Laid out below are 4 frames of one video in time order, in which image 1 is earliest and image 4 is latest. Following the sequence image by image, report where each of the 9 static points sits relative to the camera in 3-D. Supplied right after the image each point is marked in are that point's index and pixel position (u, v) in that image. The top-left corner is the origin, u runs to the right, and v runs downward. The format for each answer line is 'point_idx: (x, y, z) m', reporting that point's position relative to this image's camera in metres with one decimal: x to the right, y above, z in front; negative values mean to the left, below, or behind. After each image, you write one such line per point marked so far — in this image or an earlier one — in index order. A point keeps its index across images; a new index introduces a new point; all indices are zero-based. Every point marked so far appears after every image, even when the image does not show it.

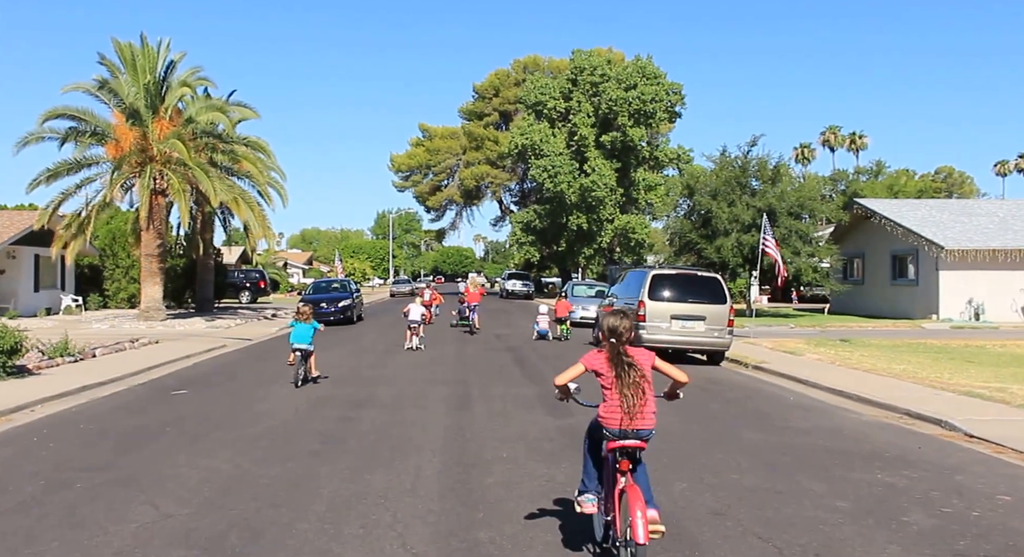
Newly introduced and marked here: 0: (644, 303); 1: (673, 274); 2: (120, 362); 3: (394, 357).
0: (+3.0, -0.6, +19.1) m
1: (+3.7, +0.1, +19.2) m
2: (-8.2, -1.7, +17.4) m
3: (-2.7, -1.8, +19.0) m
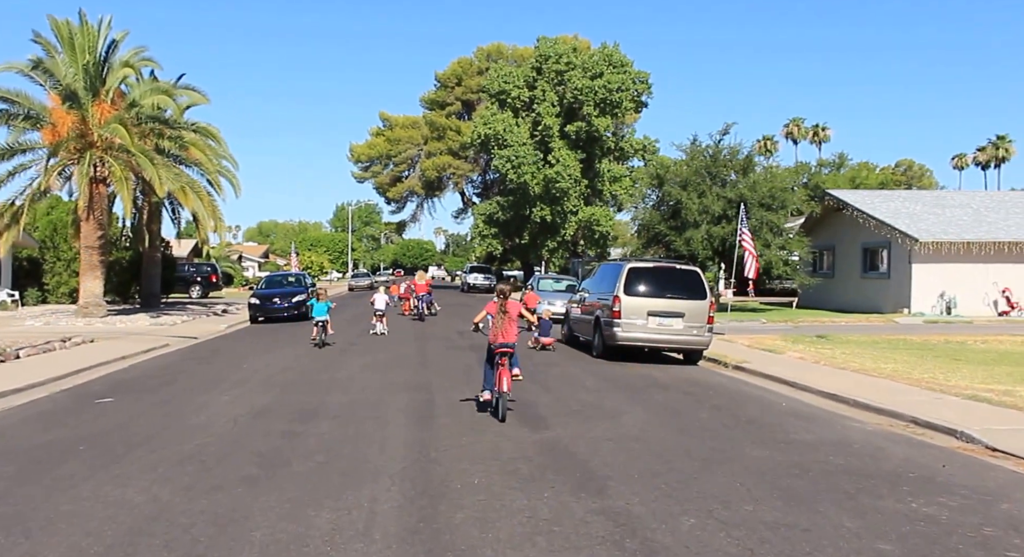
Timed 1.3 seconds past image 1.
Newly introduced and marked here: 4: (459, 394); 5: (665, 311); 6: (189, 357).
0: (+2.3, -0.4, +17.9) m
1: (+3.0, +0.2, +18.1) m
2: (-8.8, -1.6, +15.8) m
3: (-3.4, -1.7, +17.6) m
4: (-0.8, -1.8, +13.0) m
5: (+3.3, -0.7, +17.8) m
6: (-6.9, -1.7, +17.8) m
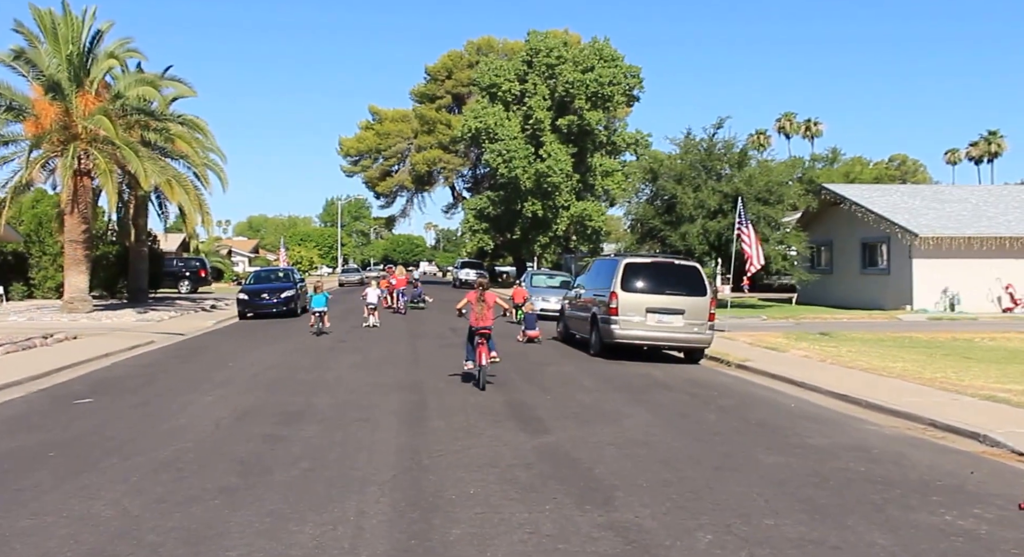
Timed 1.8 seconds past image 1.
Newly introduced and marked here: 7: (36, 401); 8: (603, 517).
0: (+2.2, -0.3, +17.4) m
1: (+2.9, +0.3, +17.6) m
2: (-8.9, -1.5, +15.1) m
3: (-3.5, -1.6, +17.1) m
4: (-0.9, -1.7, +12.4) m
5: (+3.2, -0.6, +17.3) m
6: (-7.0, -1.6, +17.2) m
7: (-6.8, -1.8, +11.8) m
8: (+0.7, -1.8, +6.3) m
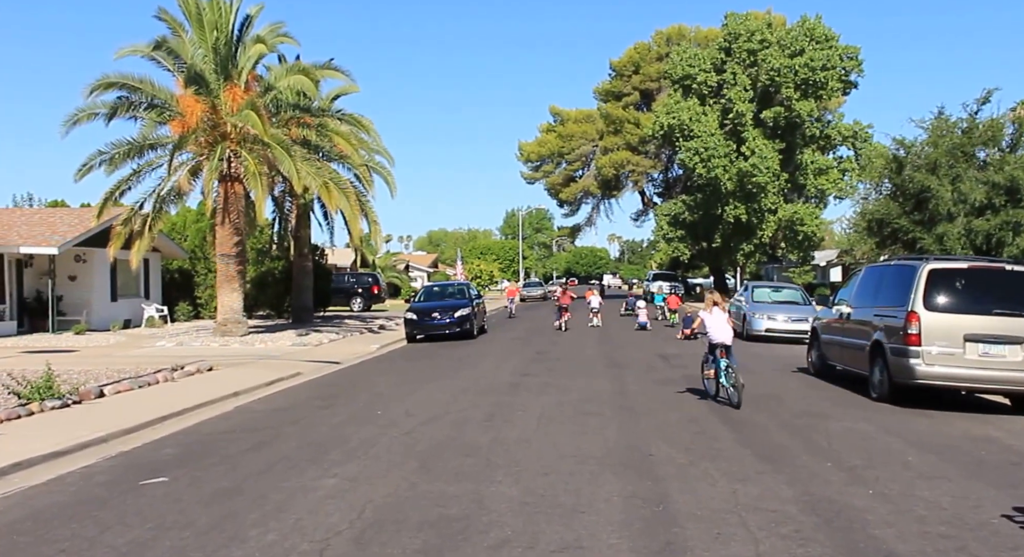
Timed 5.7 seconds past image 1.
0: (+5.8, -0.5, +11.9) m
1: (+6.5, +0.1, +12.0) m
2: (-5.5, -1.8, +12.0) m
3: (+0.2, -1.8, +12.8) m
4: (+1.8, -1.9, +7.7) m
5: (+6.7, -0.8, +11.6) m
6: (-3.2, -1.9, +13.6) m
7: (-4.1, -2.0, +8.3) m
8: (+2.0, -1.9, +1.4) m
